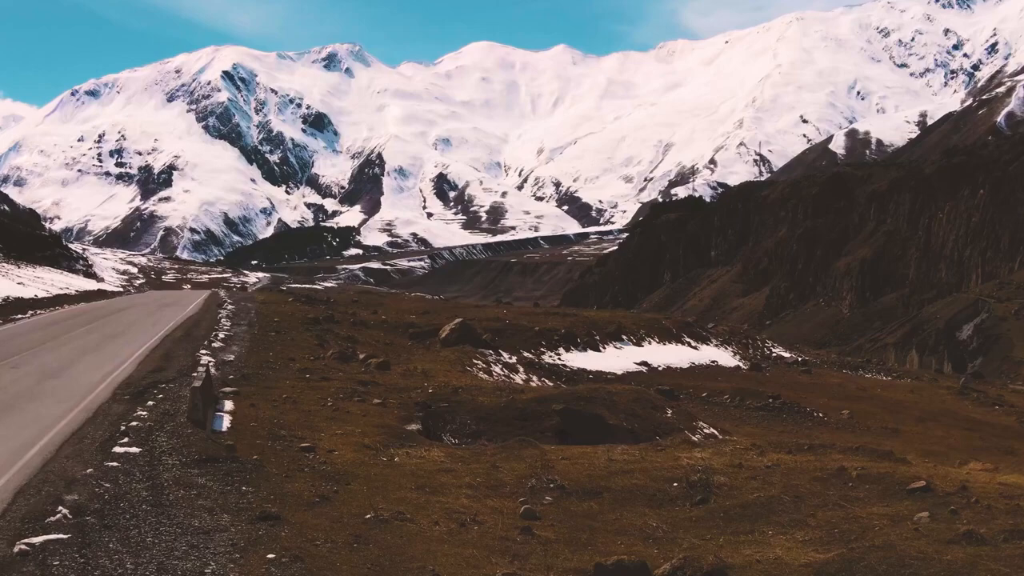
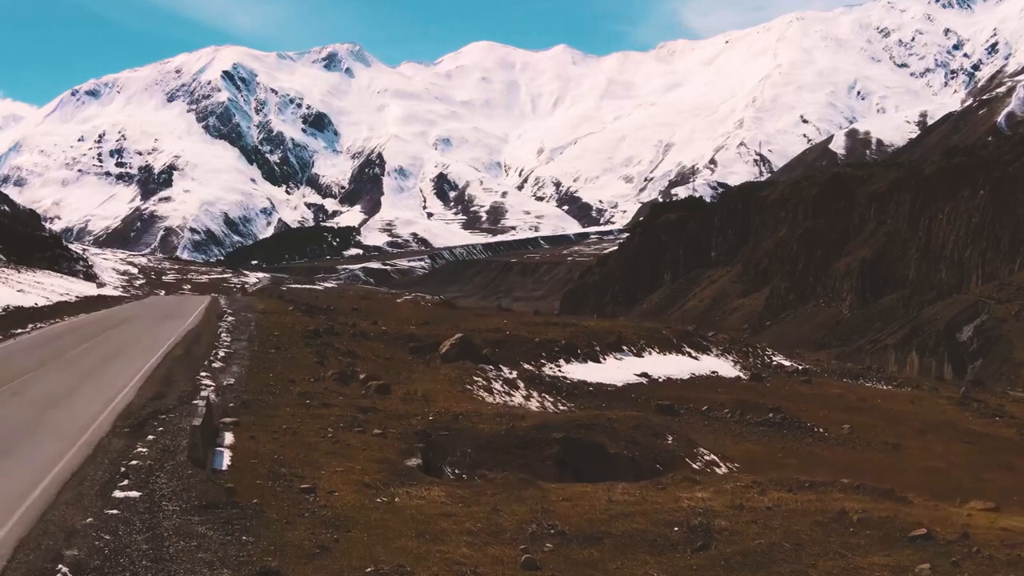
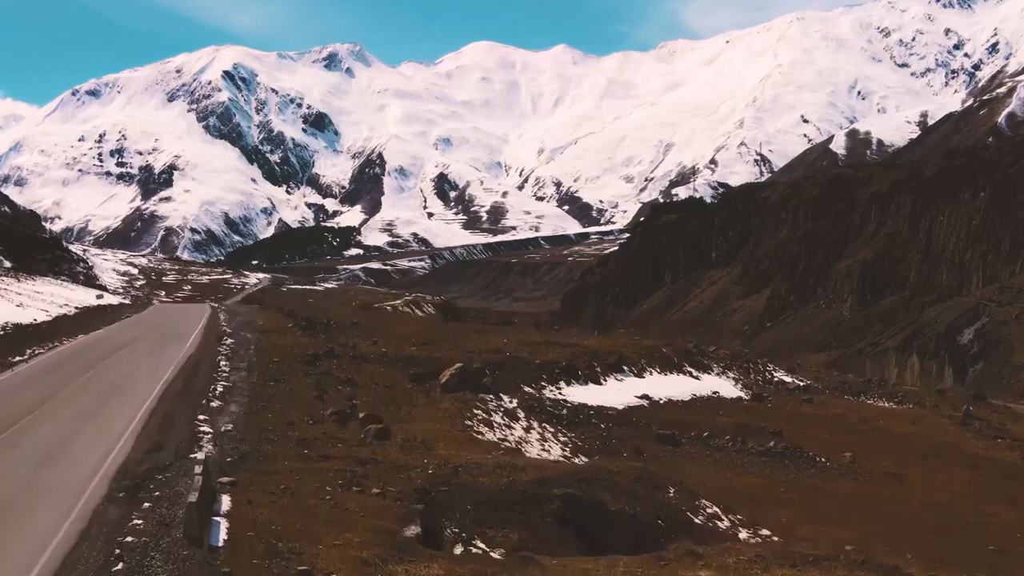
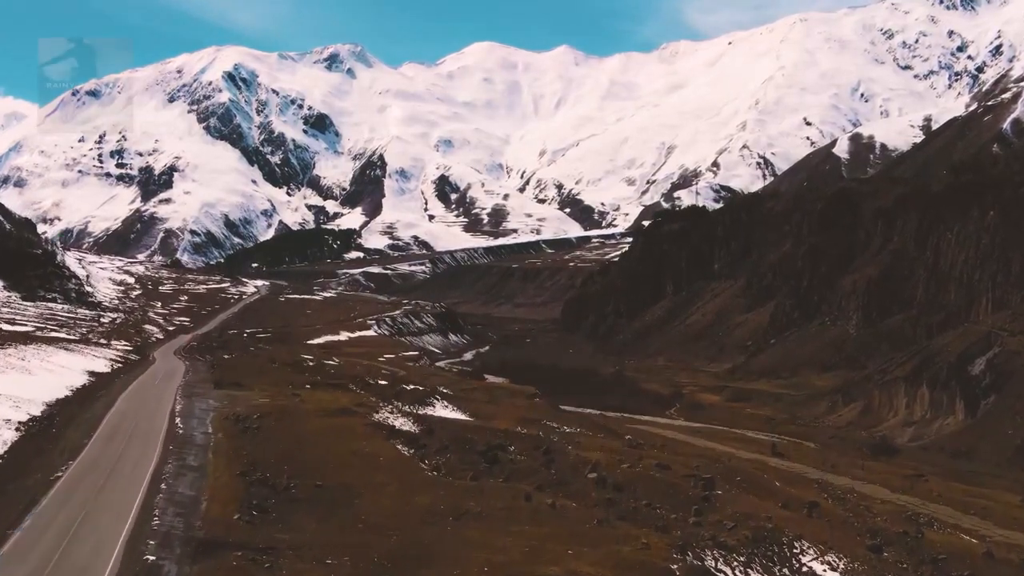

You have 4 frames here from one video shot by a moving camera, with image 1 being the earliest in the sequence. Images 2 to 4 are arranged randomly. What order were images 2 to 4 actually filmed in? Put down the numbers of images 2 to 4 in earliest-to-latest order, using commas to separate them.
2, 3, 4
